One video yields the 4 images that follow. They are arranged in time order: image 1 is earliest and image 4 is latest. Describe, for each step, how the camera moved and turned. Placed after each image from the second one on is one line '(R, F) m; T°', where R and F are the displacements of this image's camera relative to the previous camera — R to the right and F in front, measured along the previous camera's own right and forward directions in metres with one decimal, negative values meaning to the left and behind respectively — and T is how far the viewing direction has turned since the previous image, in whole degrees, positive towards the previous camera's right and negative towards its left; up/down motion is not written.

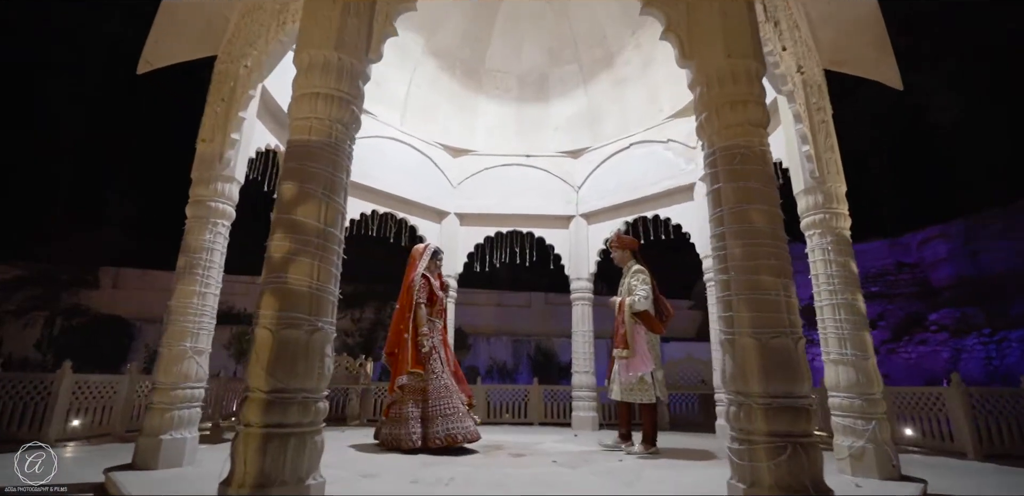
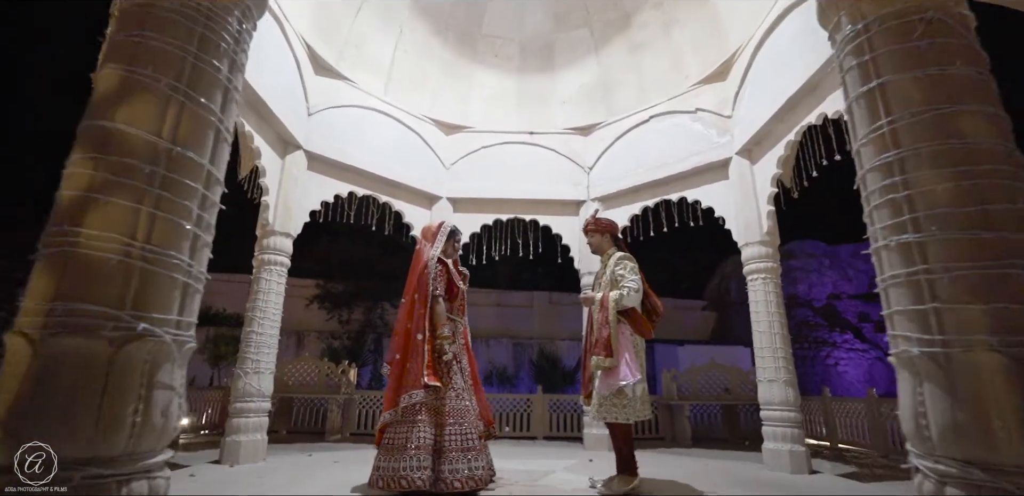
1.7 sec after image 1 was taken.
(0.0, +0.9) m; 0°
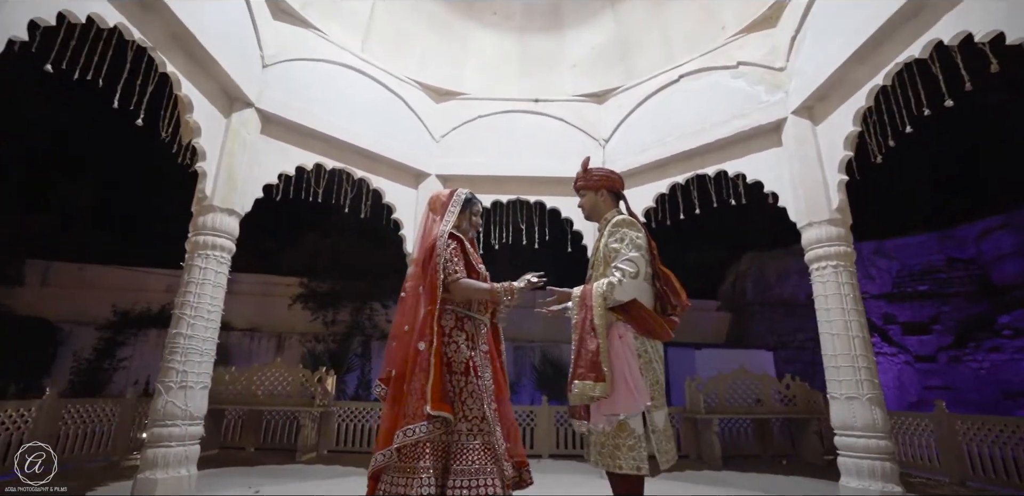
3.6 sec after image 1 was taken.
(0.0, +0.9) m; 0°
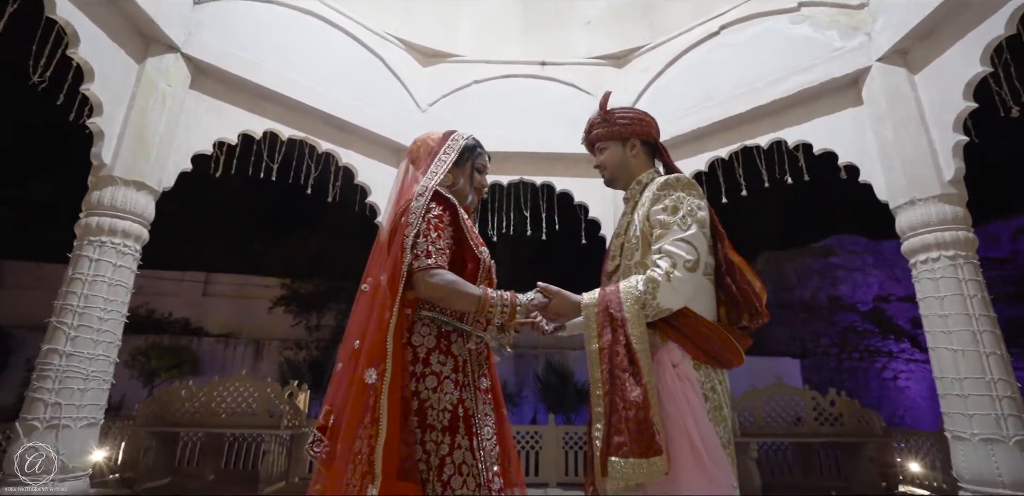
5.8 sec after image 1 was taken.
(0.0, +0.9) m; 0°
